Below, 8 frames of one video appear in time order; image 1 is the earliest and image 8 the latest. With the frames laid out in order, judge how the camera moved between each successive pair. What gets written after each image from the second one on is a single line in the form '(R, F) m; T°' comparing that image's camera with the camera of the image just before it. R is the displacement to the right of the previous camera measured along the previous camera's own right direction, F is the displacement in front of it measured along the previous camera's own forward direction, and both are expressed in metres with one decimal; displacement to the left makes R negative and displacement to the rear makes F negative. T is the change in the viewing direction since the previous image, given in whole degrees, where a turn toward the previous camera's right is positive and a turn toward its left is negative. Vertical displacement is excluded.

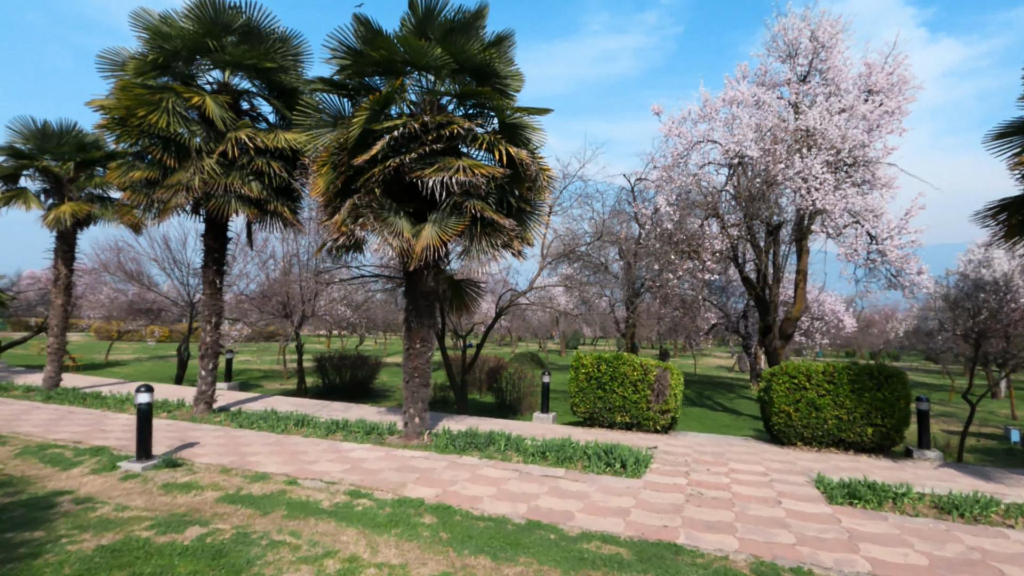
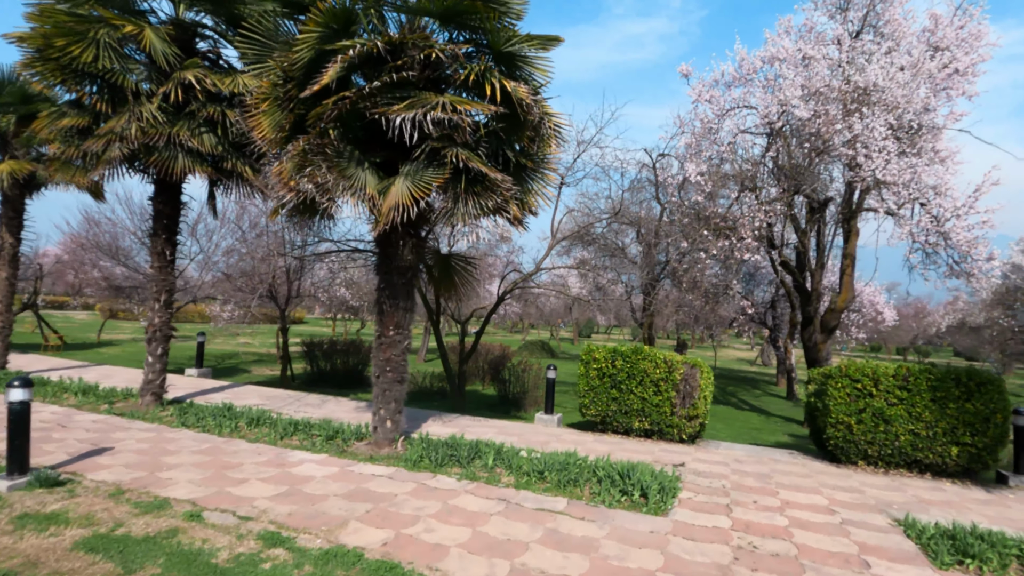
(+0.2, +1.7) m; -2°
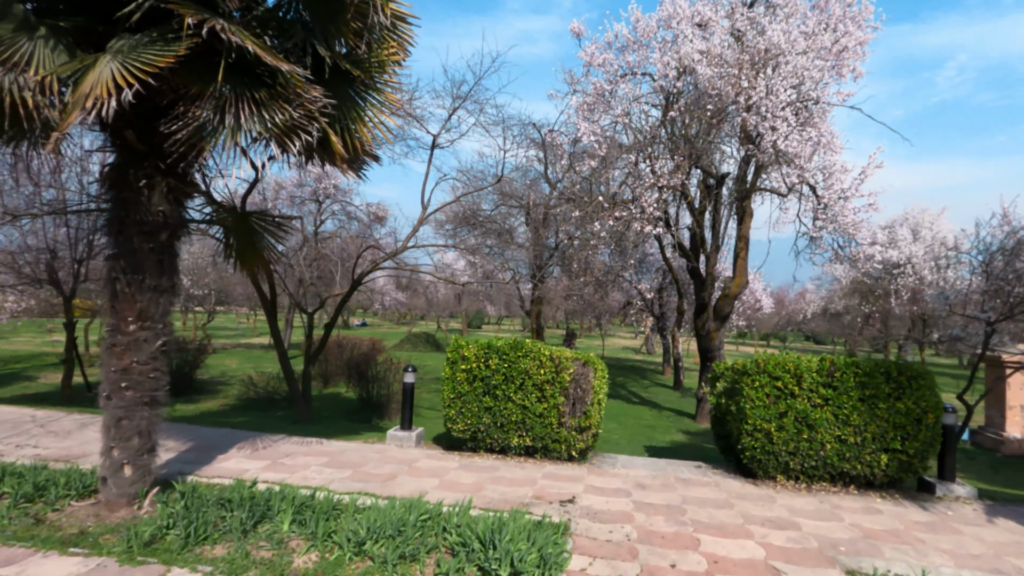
(+0.6, +2.1) m; +11°
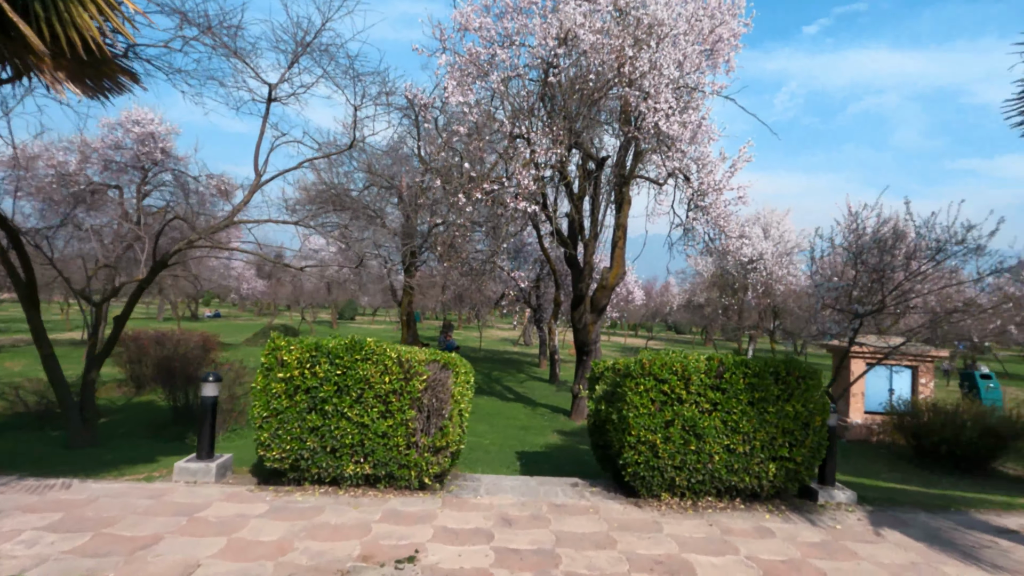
(+0.4, +1.3) m; +13°
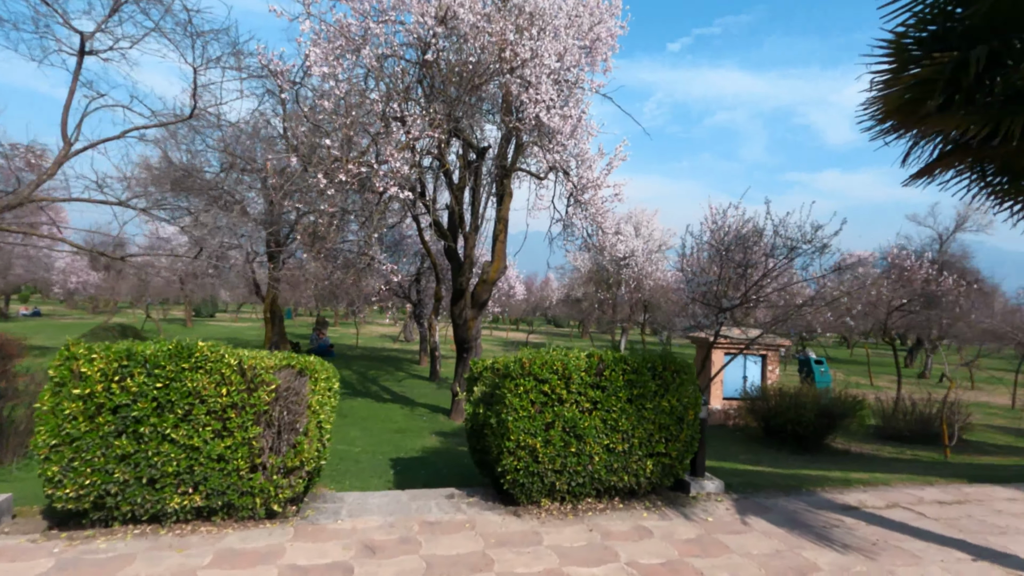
(+0.1, +0.5) m; +12°
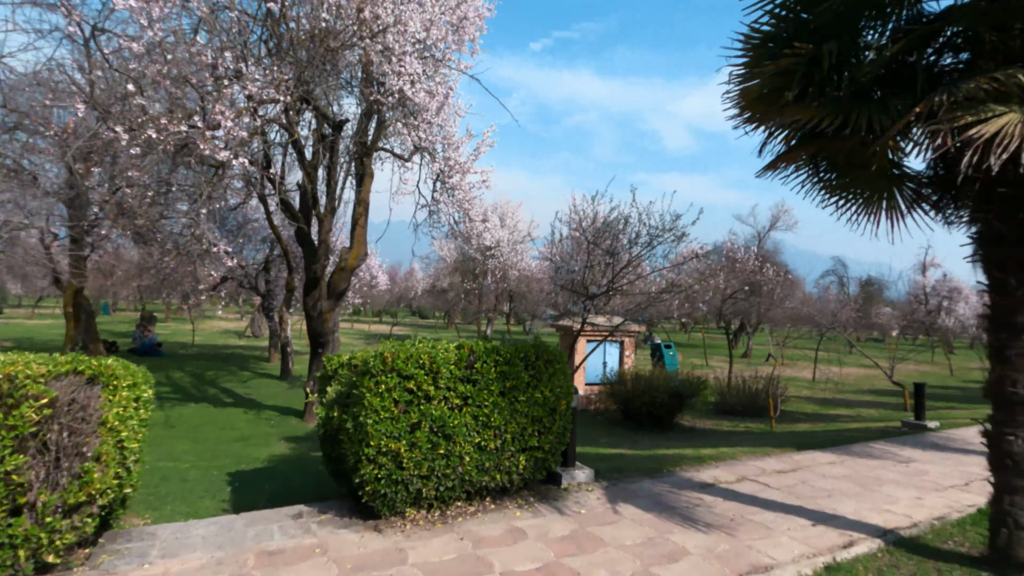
(0.0, +0.5) m; +14°
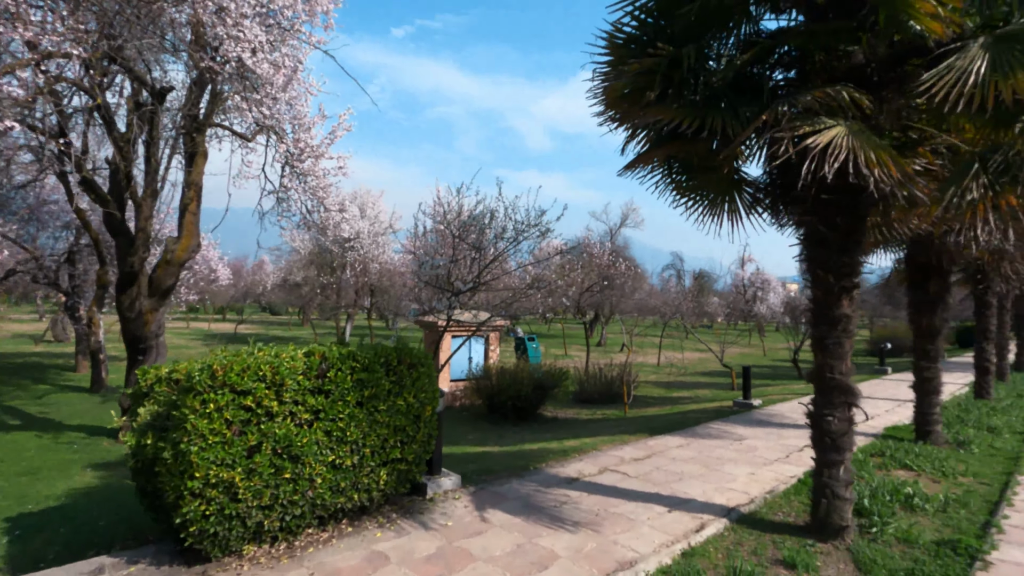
(0.0, +0.3) m; +14°
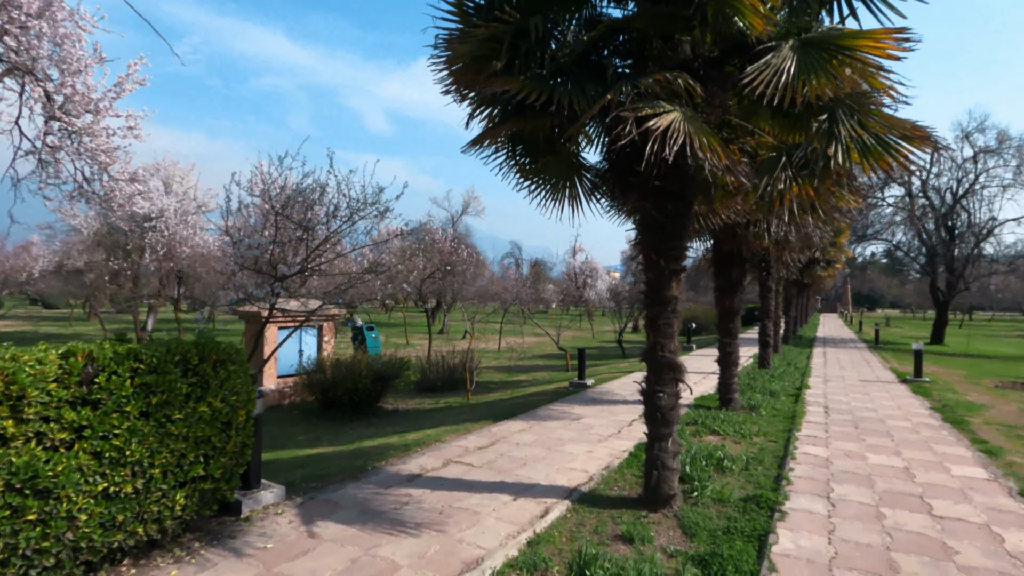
(0.0, +0.4) m; +17°
